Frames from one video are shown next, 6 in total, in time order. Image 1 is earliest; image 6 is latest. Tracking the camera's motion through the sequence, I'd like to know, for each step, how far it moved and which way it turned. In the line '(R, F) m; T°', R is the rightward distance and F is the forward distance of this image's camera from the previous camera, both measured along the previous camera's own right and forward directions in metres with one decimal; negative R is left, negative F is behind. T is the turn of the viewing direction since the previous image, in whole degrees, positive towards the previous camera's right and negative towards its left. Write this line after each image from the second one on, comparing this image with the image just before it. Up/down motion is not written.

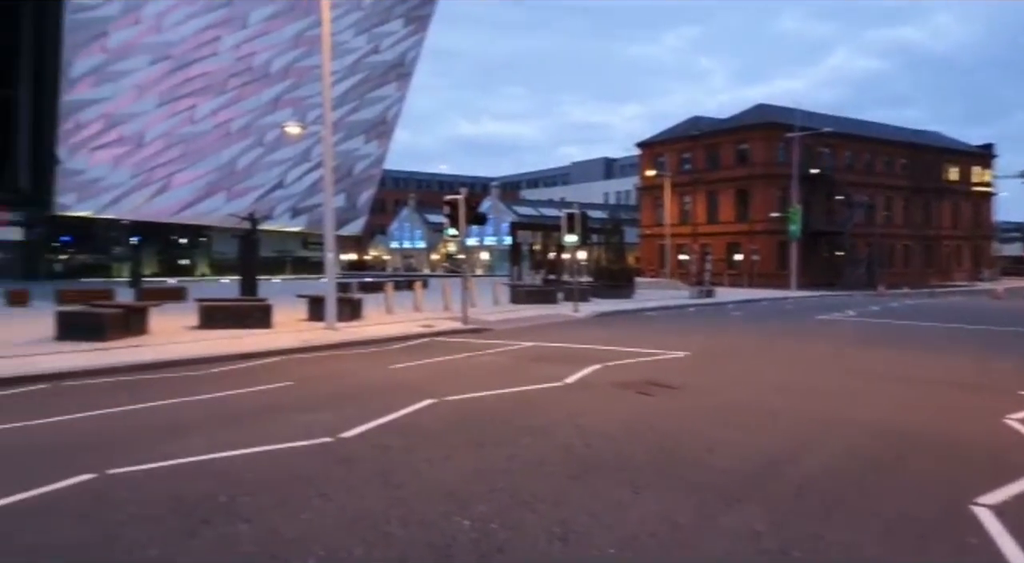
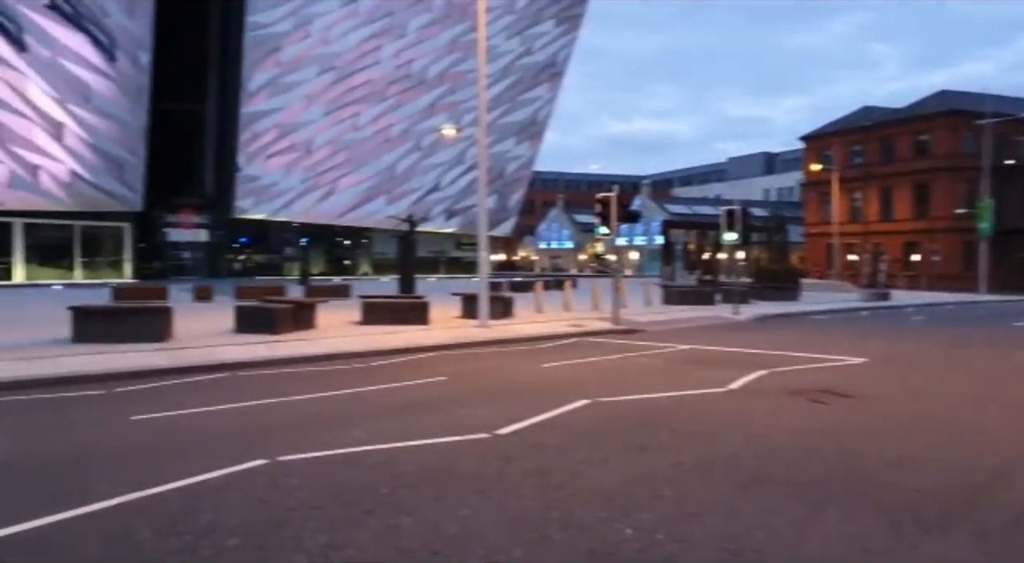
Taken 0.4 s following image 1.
(-0.1, +0.3) m; -11°
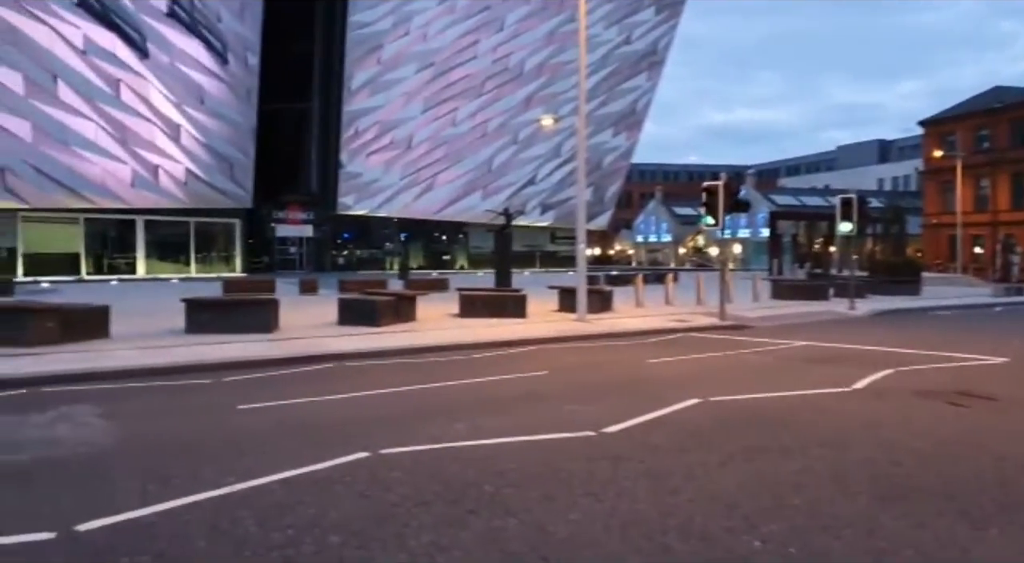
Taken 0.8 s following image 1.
(-0.1, +0.4) m; -7°
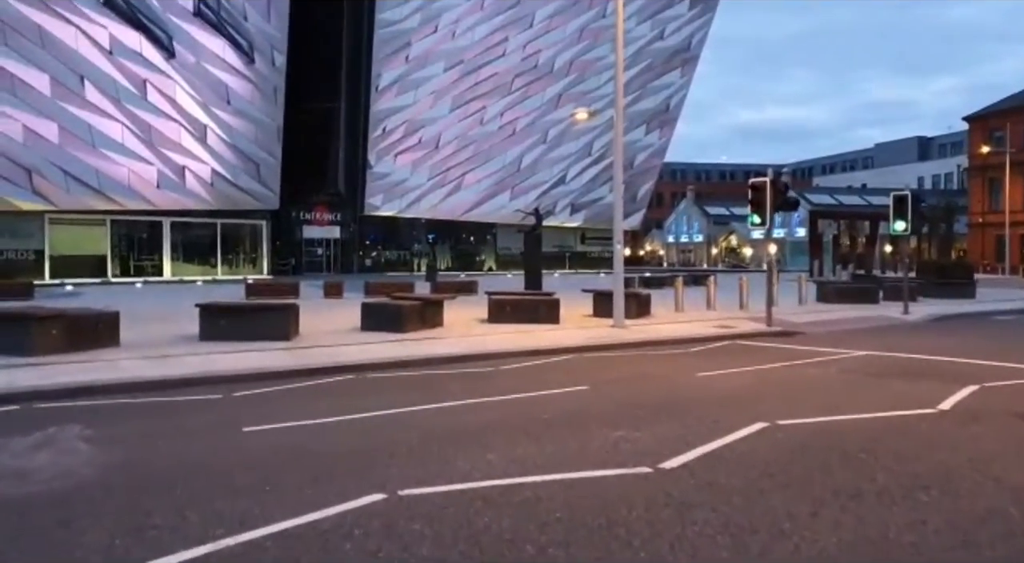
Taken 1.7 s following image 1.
(-0.1, +1.2) m; -2°
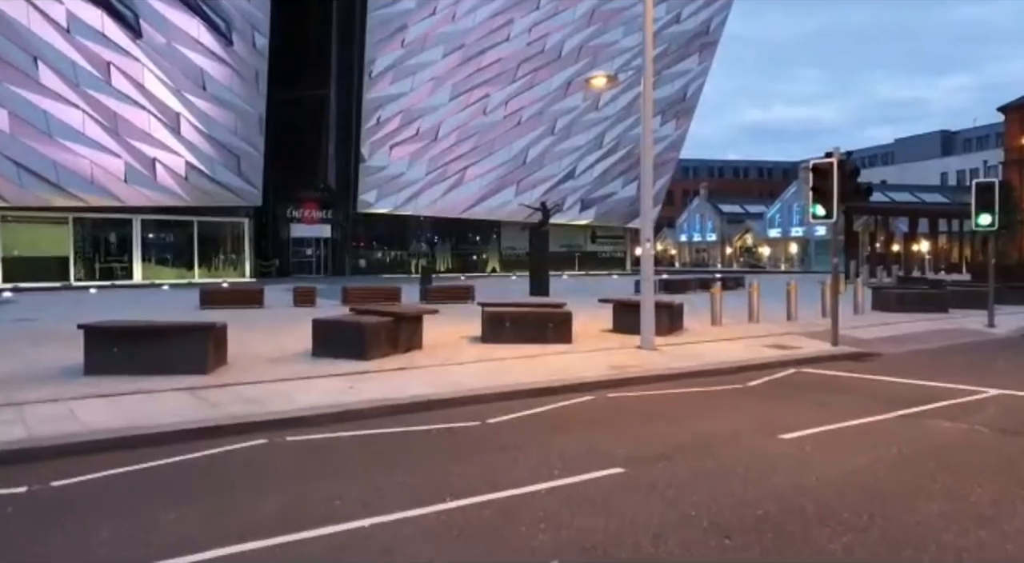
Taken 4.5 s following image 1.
(+0.2, +4.4) m; -1°
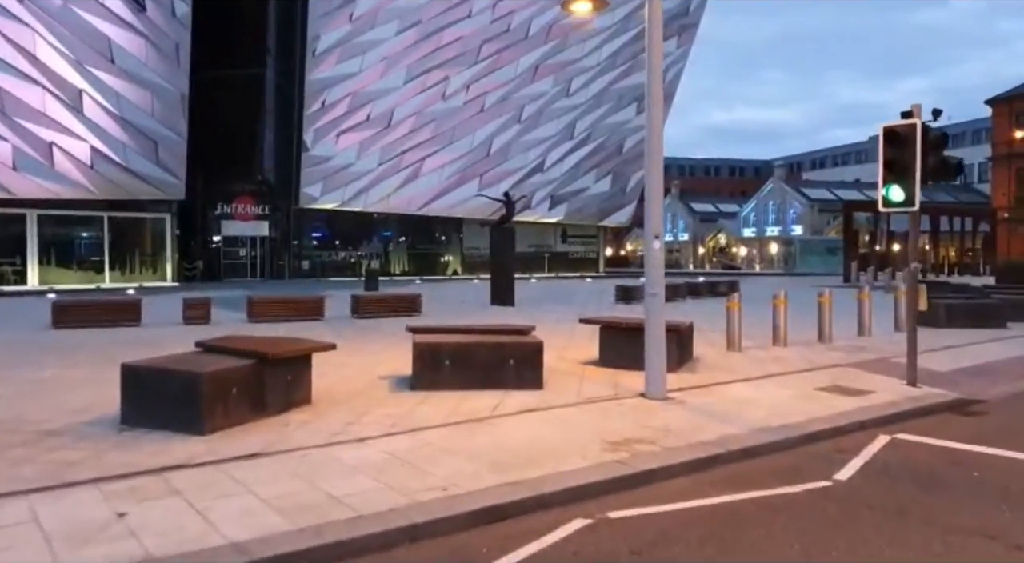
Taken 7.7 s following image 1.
(+0.4, +5.3) m; +2°
